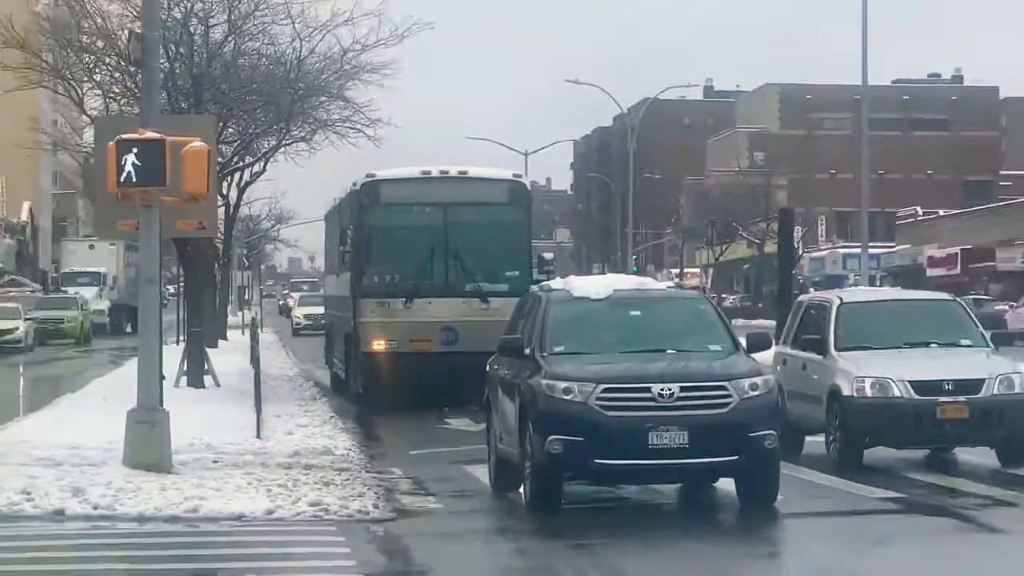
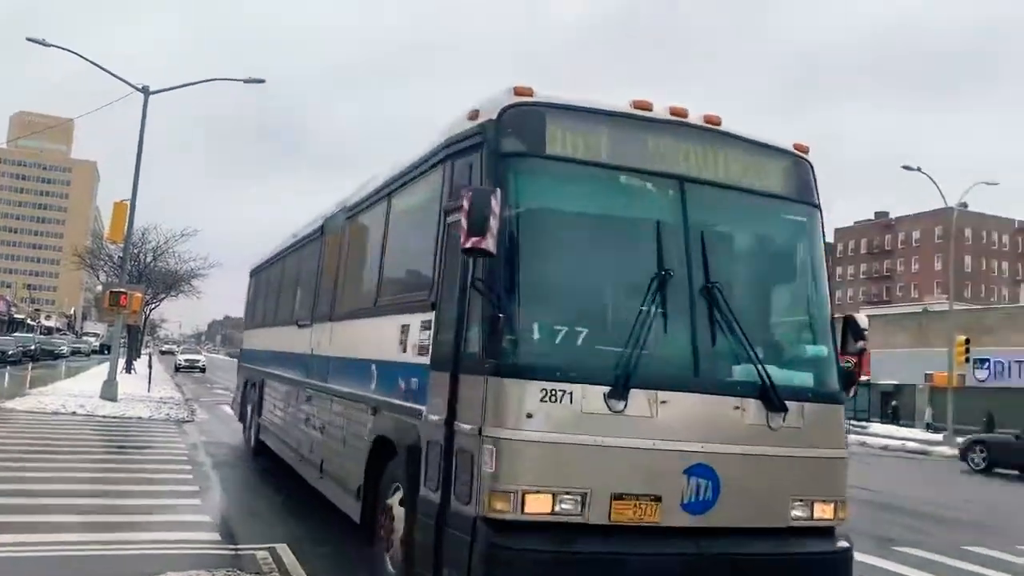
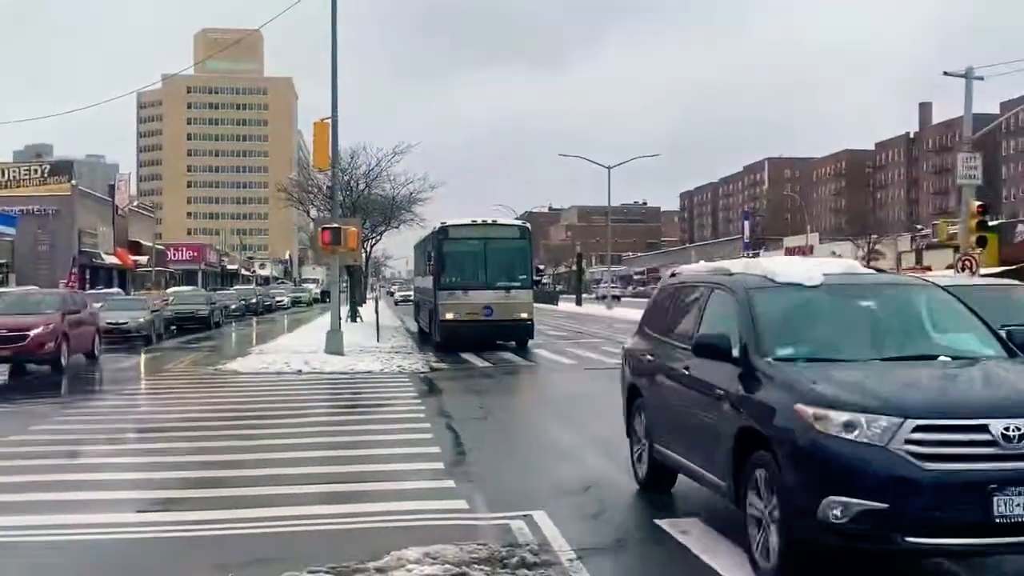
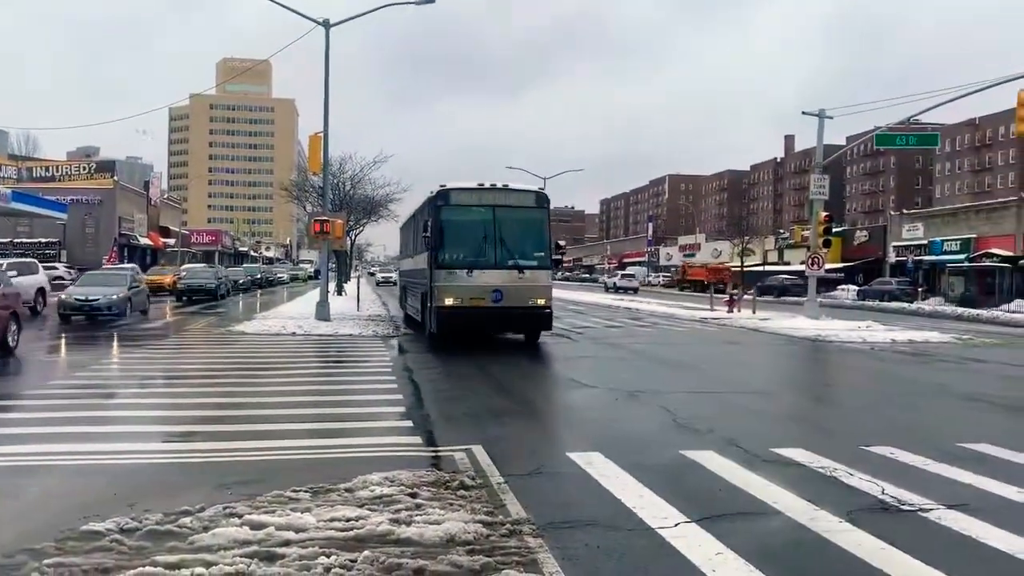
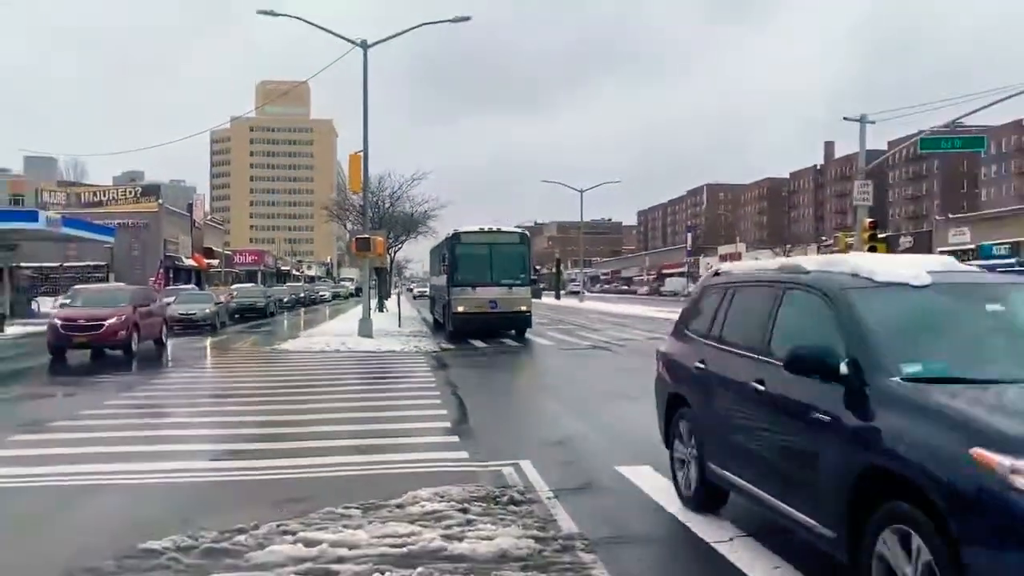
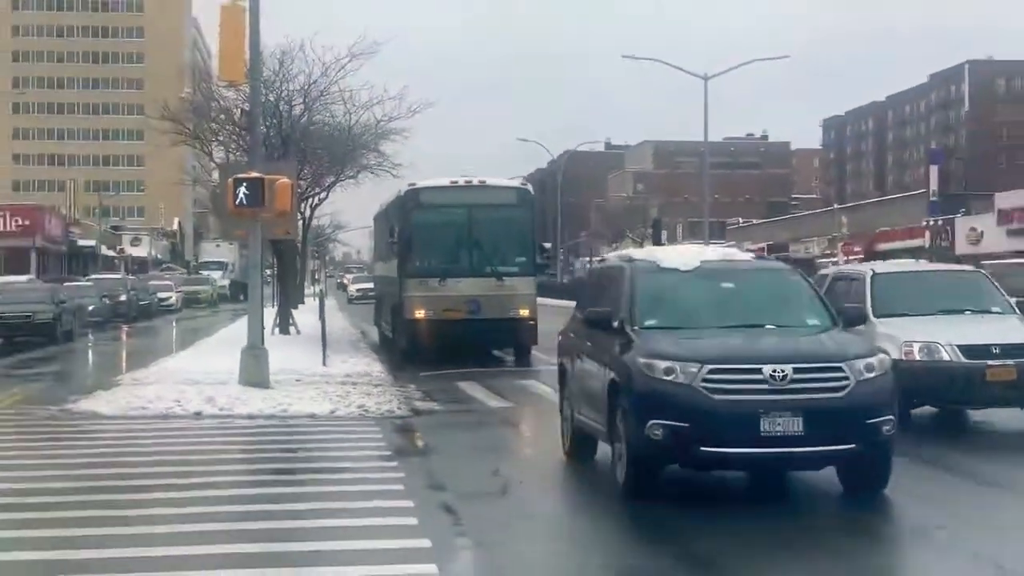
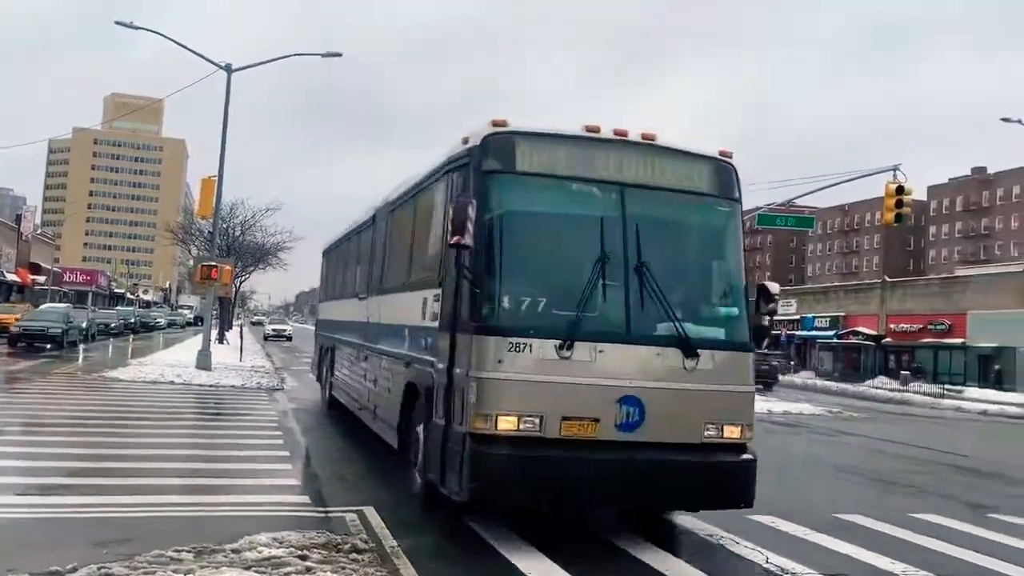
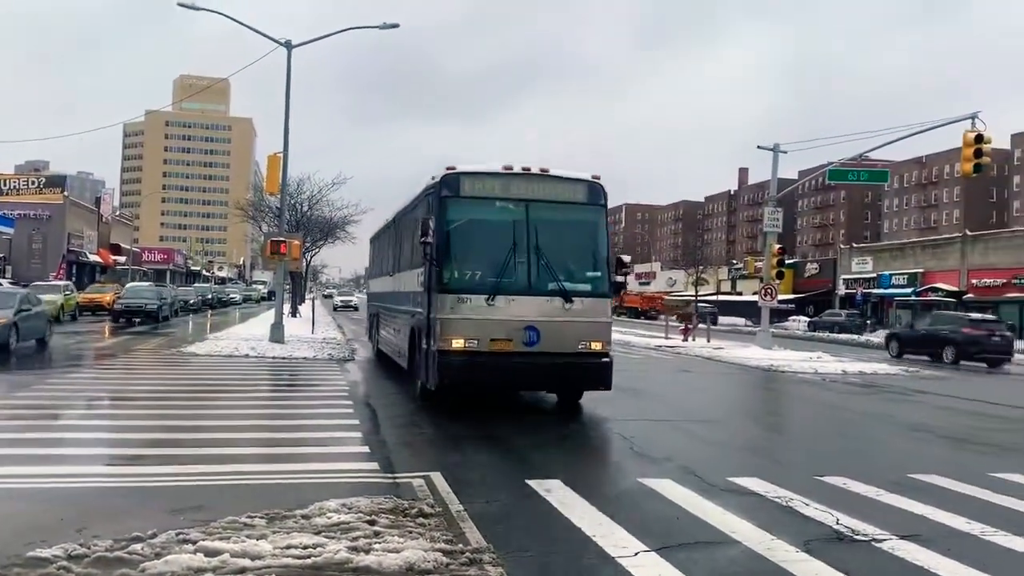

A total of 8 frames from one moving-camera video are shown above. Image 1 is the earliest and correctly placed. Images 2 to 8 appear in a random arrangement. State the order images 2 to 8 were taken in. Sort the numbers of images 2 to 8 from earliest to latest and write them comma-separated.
6, 3, 5, 4, 8, 7, 2
